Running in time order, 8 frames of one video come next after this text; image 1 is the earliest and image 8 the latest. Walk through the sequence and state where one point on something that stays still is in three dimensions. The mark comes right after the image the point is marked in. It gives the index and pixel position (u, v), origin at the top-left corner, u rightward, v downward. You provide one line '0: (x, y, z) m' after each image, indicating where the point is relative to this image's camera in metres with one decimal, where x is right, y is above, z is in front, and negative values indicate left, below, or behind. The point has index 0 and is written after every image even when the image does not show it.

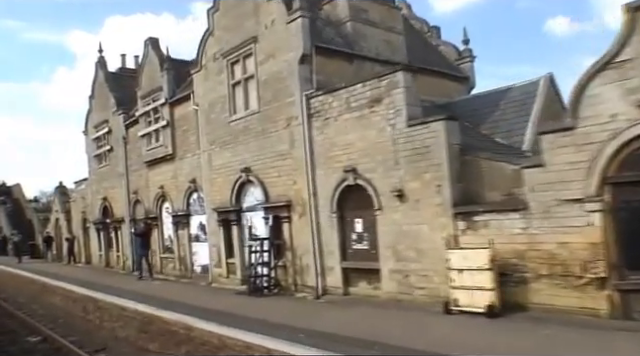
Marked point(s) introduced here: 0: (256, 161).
0: (-1.8, +0.5, +15.9) m
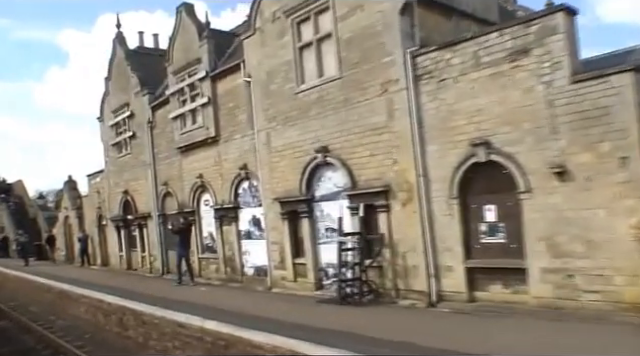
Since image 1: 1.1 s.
0: (+0.4, +0.9, +13.0) m
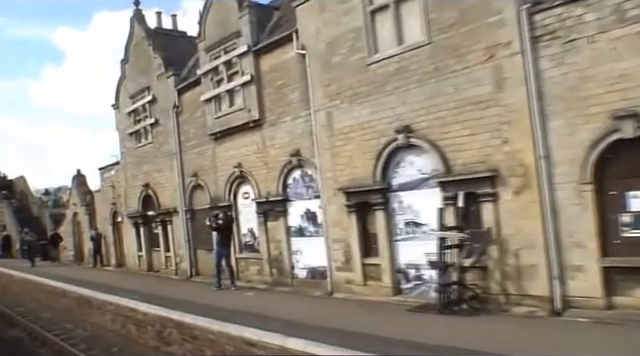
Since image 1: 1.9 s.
0: (+2.0, +1.2, +11.0) m
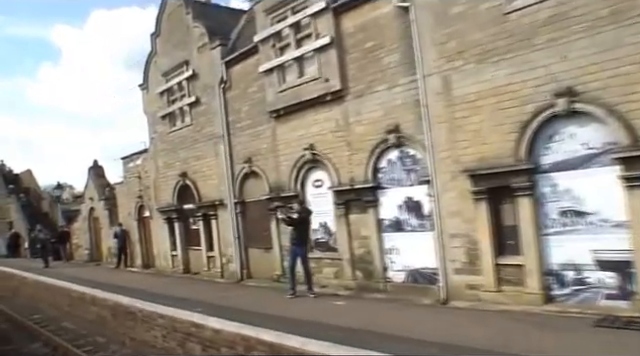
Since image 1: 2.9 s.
0: (+4.1, +1.5, +8.5) m
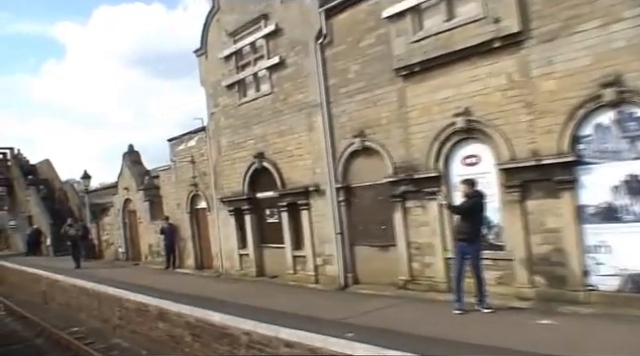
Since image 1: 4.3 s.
0: (+6.9, +2.0, +5.5) m
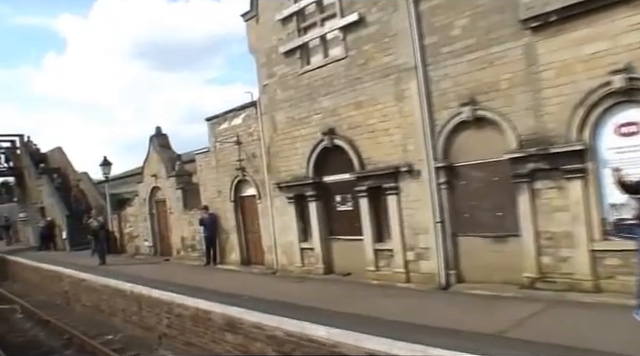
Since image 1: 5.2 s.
0: (+8.6, +2.3, +3.6) m
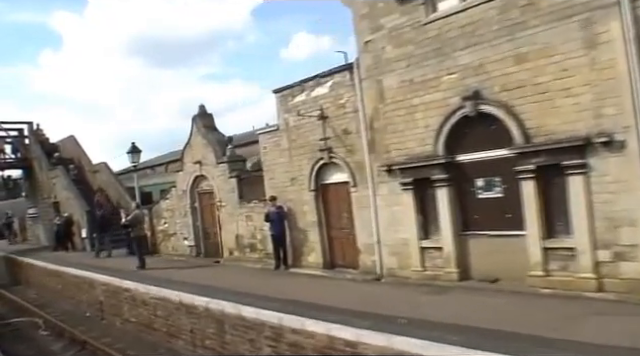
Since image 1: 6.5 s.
0: (+11.1, +2.7, +1.2) m
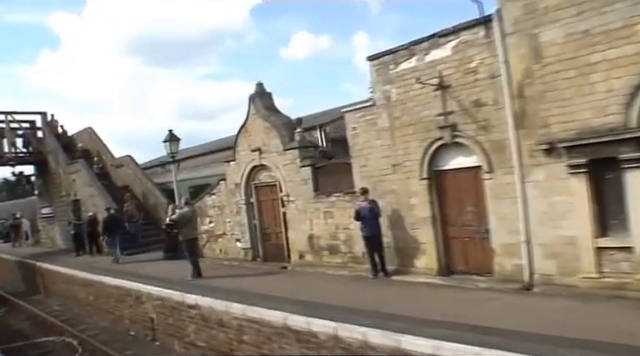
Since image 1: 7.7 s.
0: (+13.2, +3.0, -0.8) m
